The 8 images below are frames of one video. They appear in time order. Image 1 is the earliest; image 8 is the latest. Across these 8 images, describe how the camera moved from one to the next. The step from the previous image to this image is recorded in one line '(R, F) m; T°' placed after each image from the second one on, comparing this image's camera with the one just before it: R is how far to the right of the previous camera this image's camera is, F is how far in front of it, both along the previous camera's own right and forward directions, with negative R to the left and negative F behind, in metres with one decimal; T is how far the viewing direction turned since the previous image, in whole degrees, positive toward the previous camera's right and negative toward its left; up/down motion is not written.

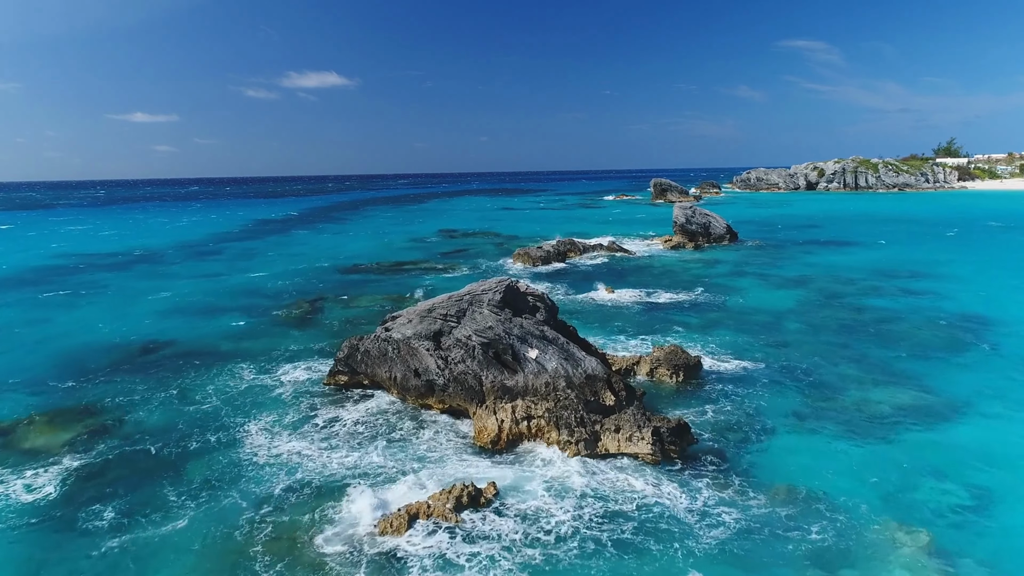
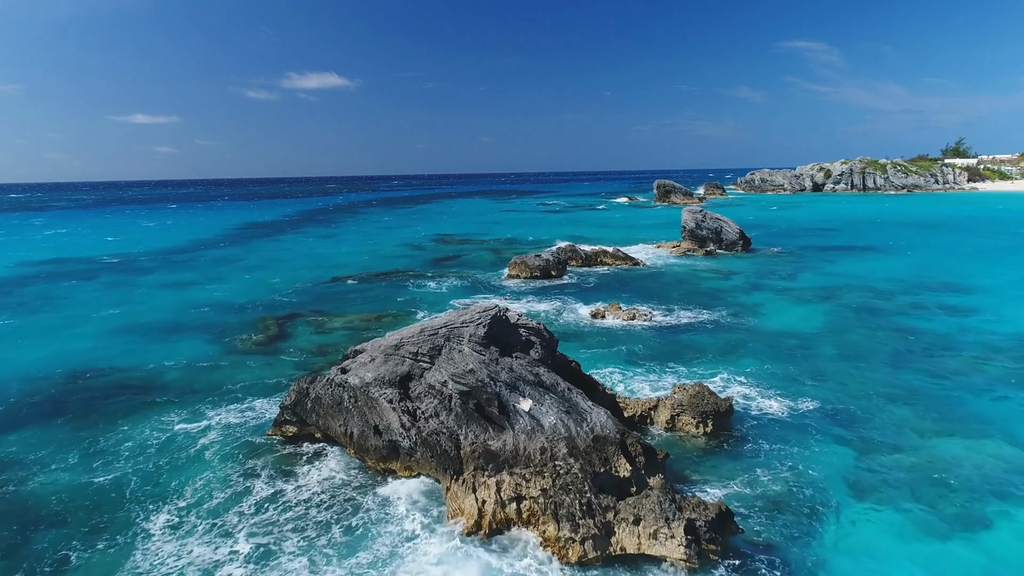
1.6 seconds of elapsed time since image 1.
(+0.4, +3.6) m; 0°
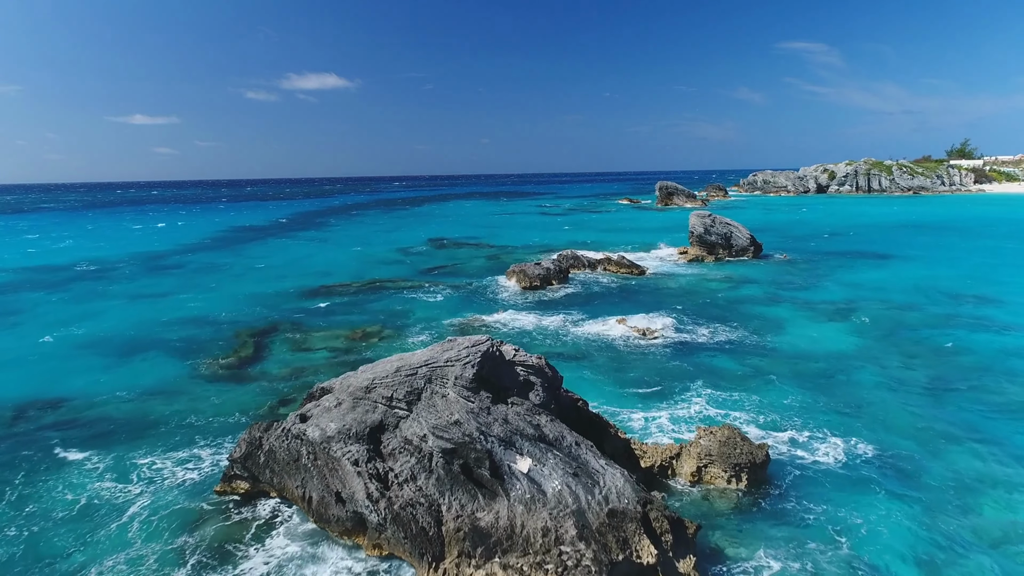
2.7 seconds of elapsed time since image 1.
(+0.1, +2.5) m; 0°
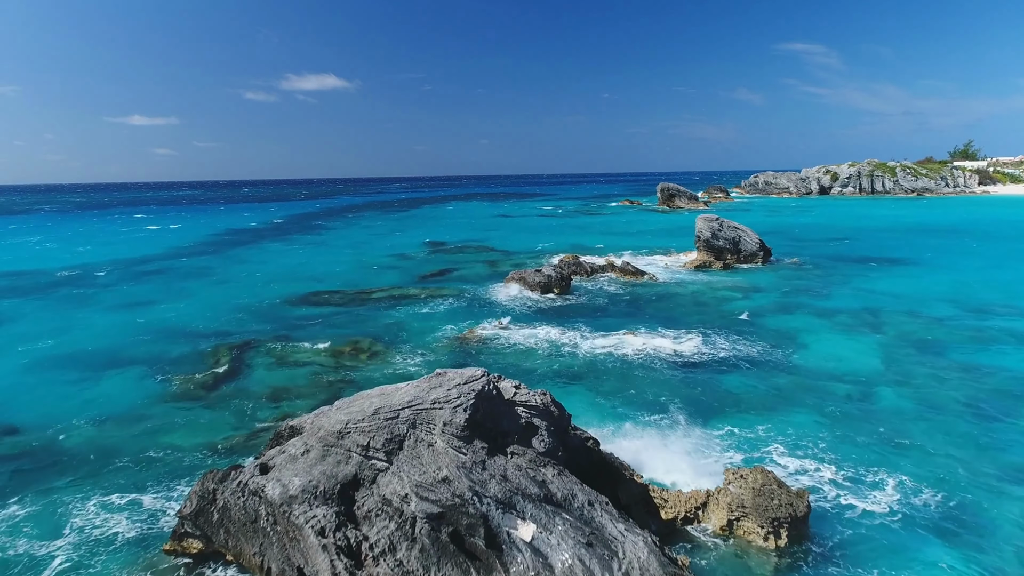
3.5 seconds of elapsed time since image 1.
(0.0, +1.9) m; 0°
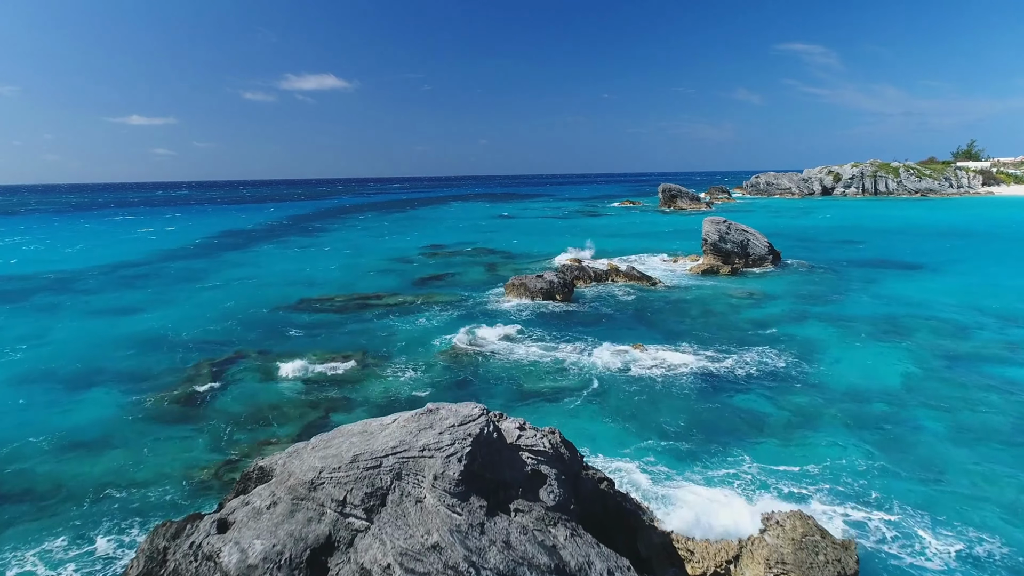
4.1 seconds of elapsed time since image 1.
(-0.1, +1.6) m; 0°
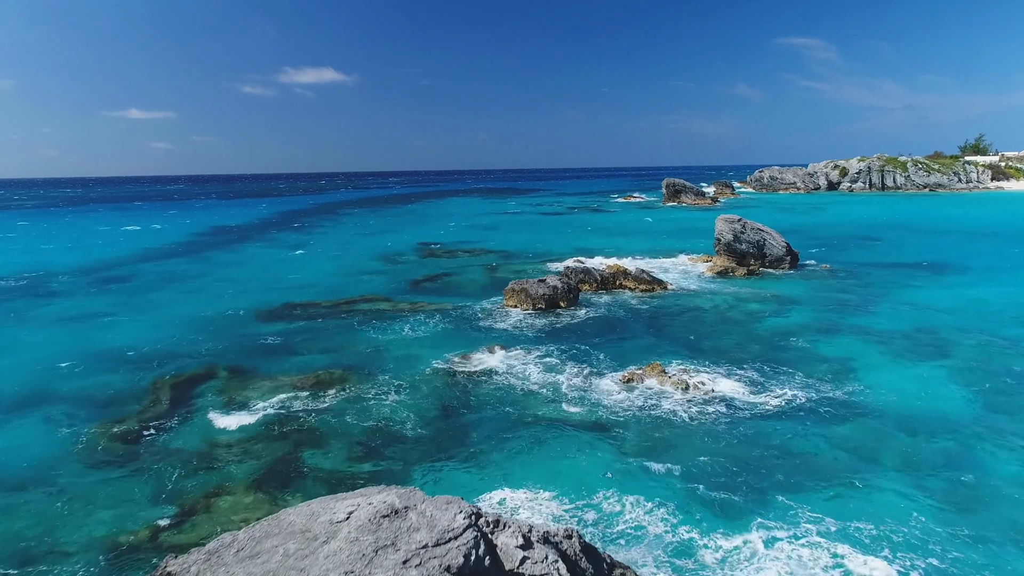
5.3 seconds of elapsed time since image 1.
(0.0, +2.8) m; 0°
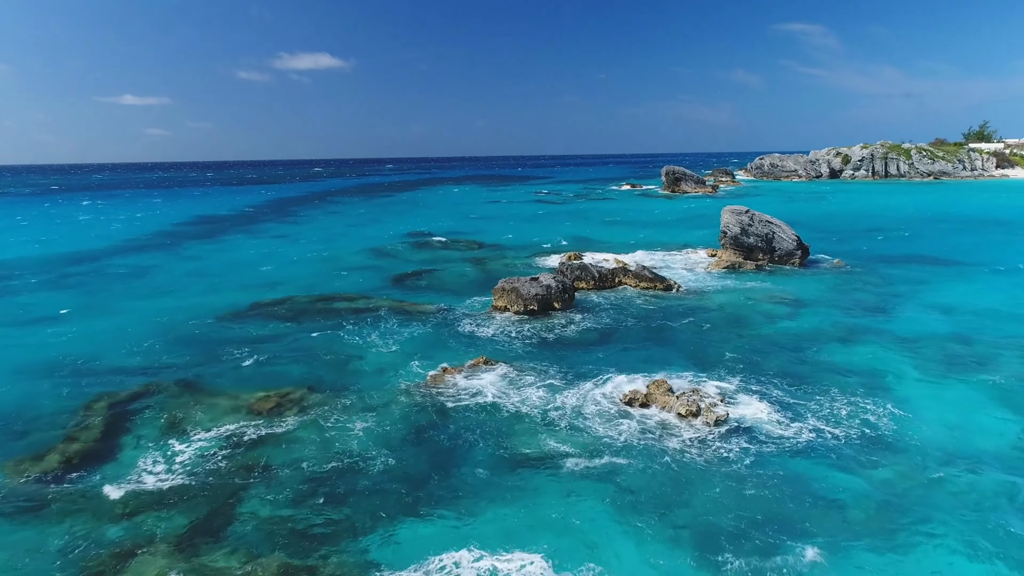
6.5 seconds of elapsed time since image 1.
(+0.4, +2.6) m; 0°
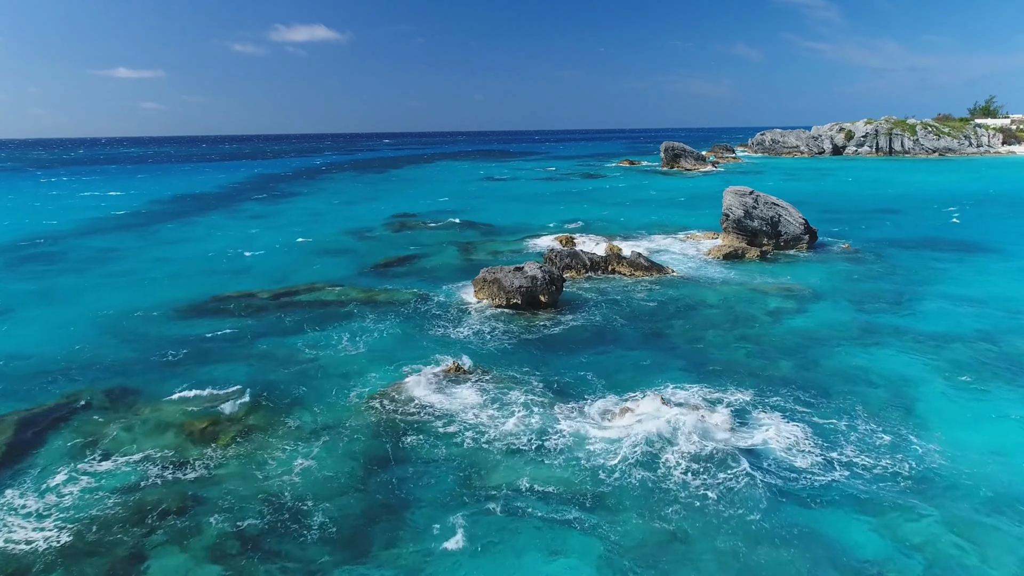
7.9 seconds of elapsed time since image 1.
(+0.7, +2.5) m; 0°
